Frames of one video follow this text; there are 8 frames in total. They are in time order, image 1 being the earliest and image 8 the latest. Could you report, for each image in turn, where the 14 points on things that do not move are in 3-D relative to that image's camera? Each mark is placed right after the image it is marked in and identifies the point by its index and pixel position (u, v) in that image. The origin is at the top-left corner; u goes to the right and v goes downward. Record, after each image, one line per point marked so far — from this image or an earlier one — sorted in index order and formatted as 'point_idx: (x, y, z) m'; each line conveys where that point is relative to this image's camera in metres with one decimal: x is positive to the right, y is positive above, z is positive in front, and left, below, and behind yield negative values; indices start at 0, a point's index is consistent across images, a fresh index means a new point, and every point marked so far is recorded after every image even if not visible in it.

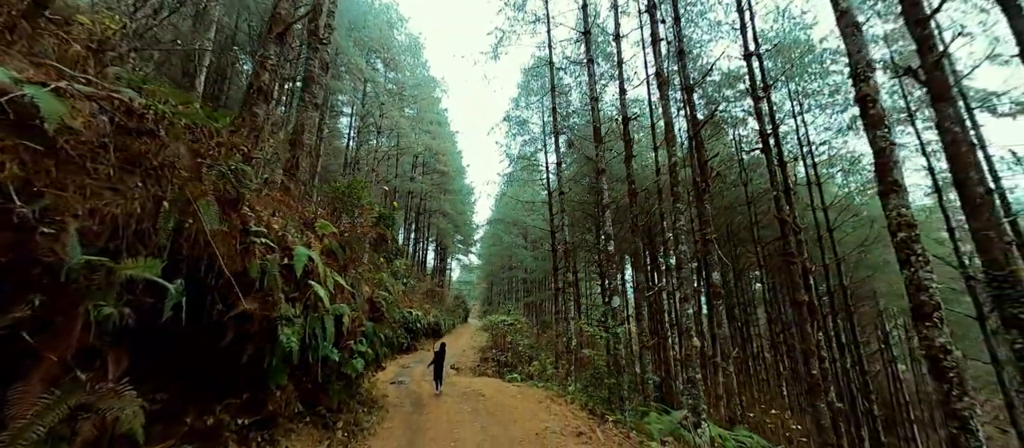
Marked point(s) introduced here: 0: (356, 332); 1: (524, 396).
0: (-2.4, -1.7, +6.5) m
1: (+0.3, -4.3, +10.2) m
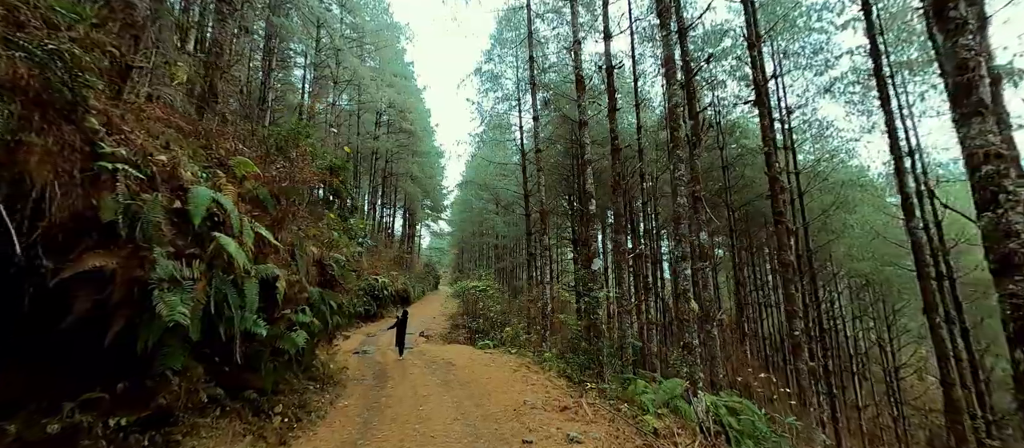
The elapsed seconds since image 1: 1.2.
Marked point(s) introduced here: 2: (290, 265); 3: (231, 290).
0: (-2.8, -1.0, +5.4) m
1: (-0.3, -3.3, +9.5) m
2: (-3.0, -0.5, +5.5) m
3: (-2.5, -0.6, +3.7) m
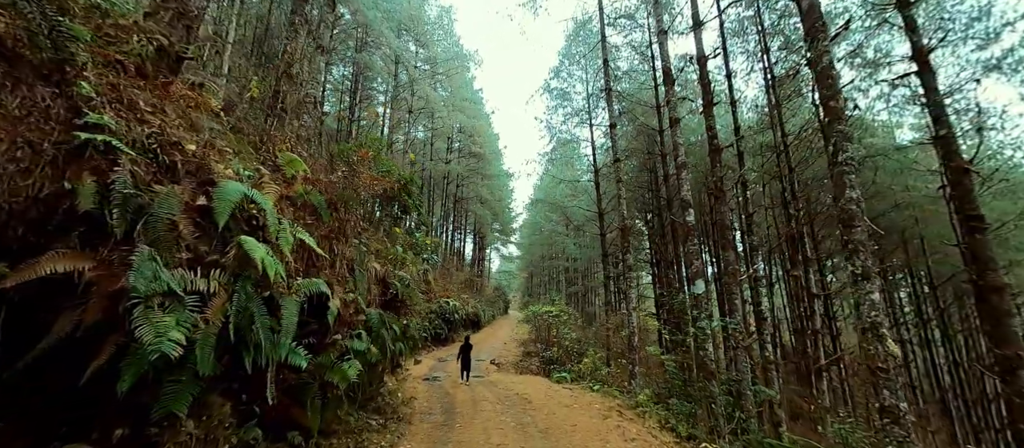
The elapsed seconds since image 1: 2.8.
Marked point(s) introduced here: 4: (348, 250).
0: (-1.7, -1.1, +4.6) m
1: (+1.4, -3.6, +8.1) m
2: (-1.9, -0.7, +4.7) m
3: (-1.7, -0.6, +2.8) m
4: (-2.0, -0.3, +4.9) m
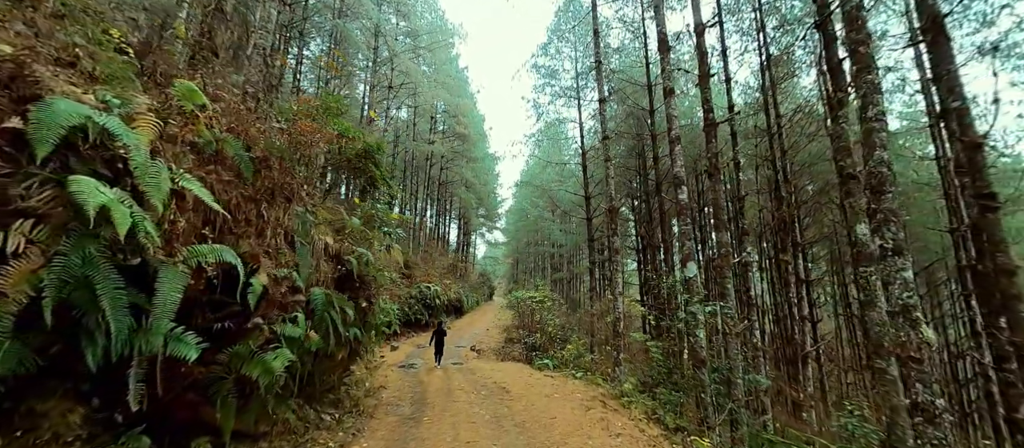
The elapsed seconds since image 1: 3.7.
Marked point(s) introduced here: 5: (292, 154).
0: (-2.0, -0.7, +3.8) m
1: (+0.9, -3.1, +7.5) m
2: (-2.2, -0.3, +3.9) m
3: (-2.0, -0.3, +2.0) m
4: (-2.3, +0.1, +4.1) m
5: (-2.4, +0.8, +4.6) m
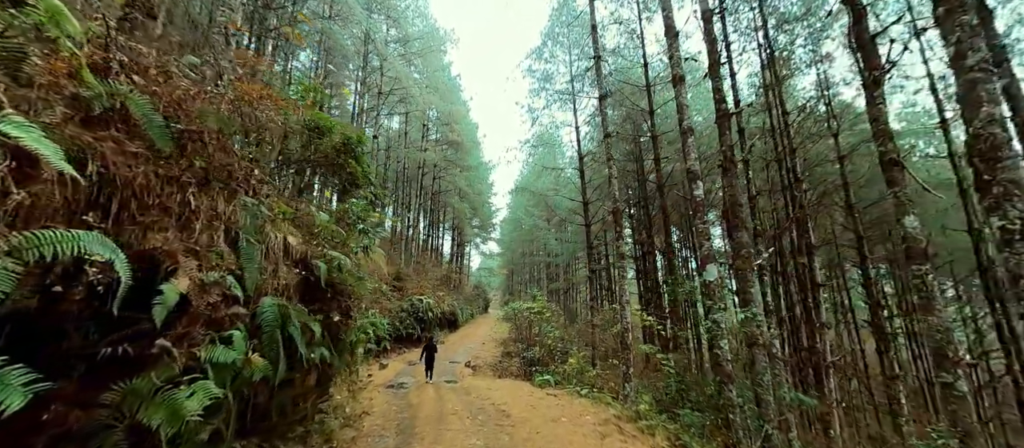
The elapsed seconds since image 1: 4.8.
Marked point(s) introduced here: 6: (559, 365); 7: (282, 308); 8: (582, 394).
0: (-2.0, -0.7, +2.9) m
1: (+0.9, -3.1, +6.5) m
2: (-2.2, -0.2, +3.0) m
3: (-1.9, -0.2, +1.2) m
4: (-2.3, +0.1, +3.2) m
5: (-2.4, +0.8, +3.7) m
6: (+1.3, -4.0, +11.5) m
7: (-1.9, -0.7, +3.5) m
8: (+1.5, -3.7, +8.8) m
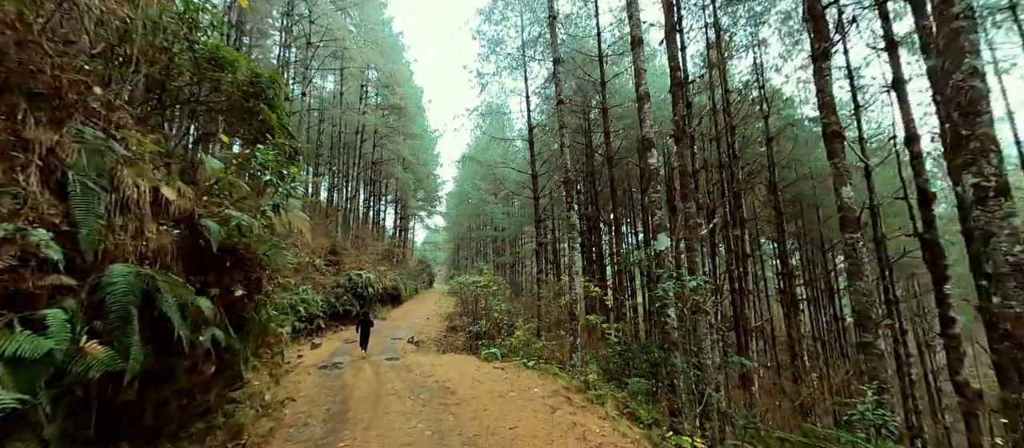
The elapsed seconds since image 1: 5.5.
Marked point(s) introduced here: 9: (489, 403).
0: (-2.3, -0.3, +2.0) m
1: (+0.1, -2.6, +6.1) m
2: (-2.4, +0.1, +2.1) m
3: (-2.0, +0.1, +0.3) m
4: (-2.6, +0.5, +2.2) m
5: (-2.8, +1.2, +2.7) m
6: (-0.2, -3.1, +11.2) m
7: (-2.3, -0.3, +2.6) m
8: (+0.4, -3.0, +8.4) m
9: (-0.3, -2.5, +5.8) m
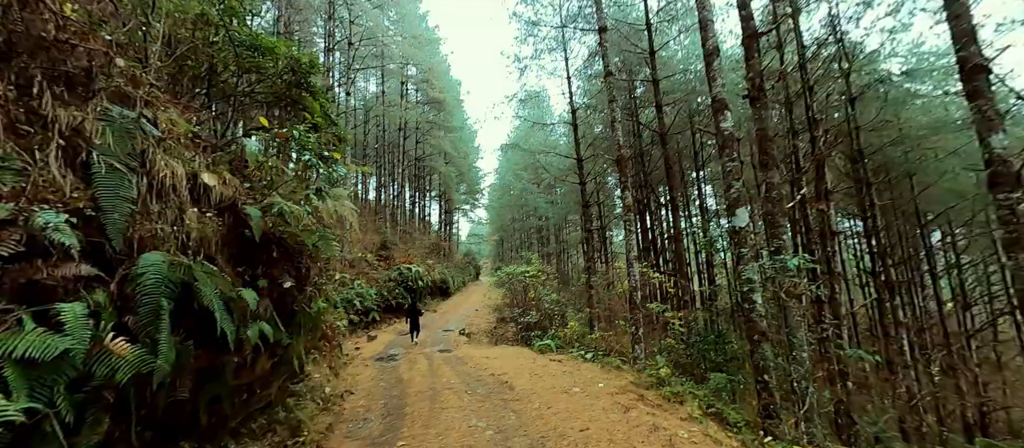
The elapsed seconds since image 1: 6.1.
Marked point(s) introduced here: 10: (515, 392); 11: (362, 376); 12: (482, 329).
0: (-1.9, -0.3, +1.7) m
1: (+1.0, -2.3, +5.6) m
2: (-2.1, +0.2, +1.8) m
3: (-1.8, +0.1, 0.0) m
4: (-2.2, +0.6, +2.0) m
5: (-2.4, +1.3, +2.4) m
6: (+1.3, -2.7, +10.7) m
7: (-1.9, -0.2, +2.3) m
8: (+1.5, -2.6, +7.9) m
9: (+0.5, -2.3, +5.3) m
10: (0.0, -2.4, +5.7) m
11: (-2.8, -2.8, +7.4) m
12: (-0.9, -3.2, +12.4) m
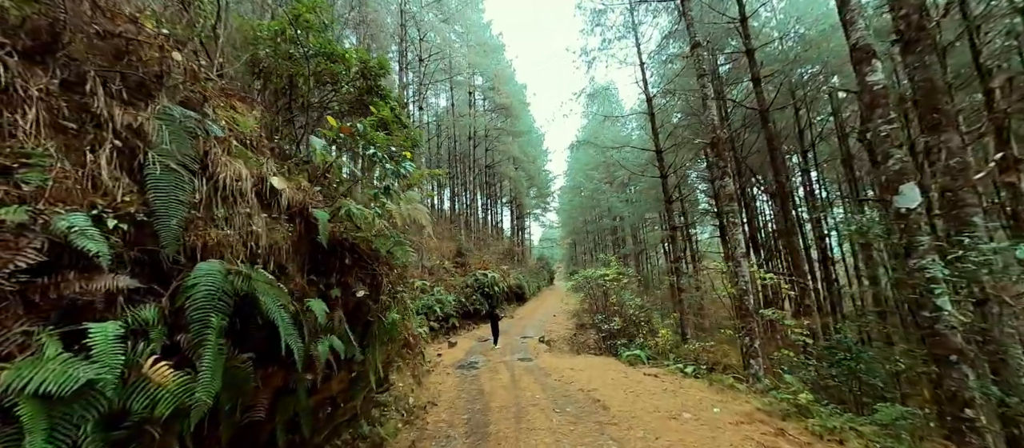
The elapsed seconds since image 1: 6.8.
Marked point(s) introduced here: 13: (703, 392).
0: (-1.5, -0.3, +1.5) m
1: (+2.1, -2.2, +4.8) m
2: (-1.7, +0.2, +1.6) m
3: (-1.7, +0.1, -0.3) m
4: (-1.8, +0.5, +1.8) m
5: (-1.9, +1.2, +2.3) m
6: (+3.3, -2.7, +9.7) m
7: (-1.3, -0.3, +2.1) m
8: (+3.1, -2.5, +7.0) m
9: (+1.6, -2.2, +4.6) m
10: (+1.2, -2.3, +5.0) m
11: (-1.2, -2.9, +7.2) m
12: (+1.4, -3.2, +11.8) m
13: (+2.6, -2.4, +5.8) m
